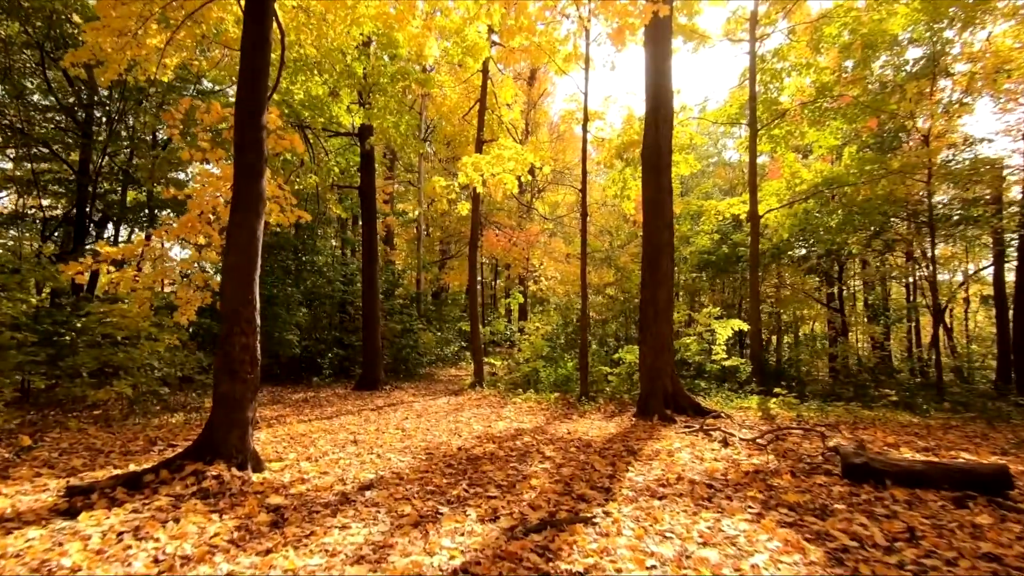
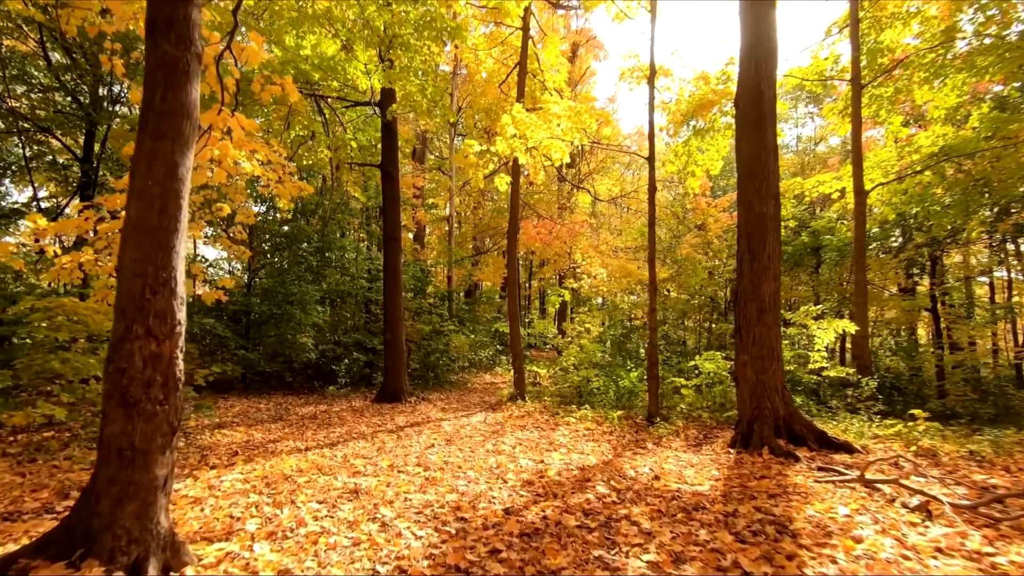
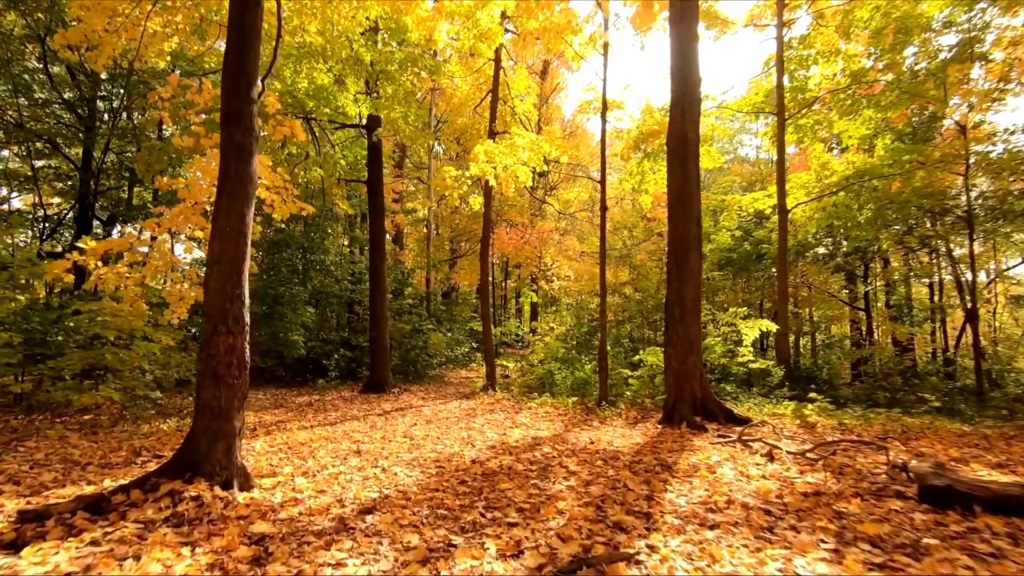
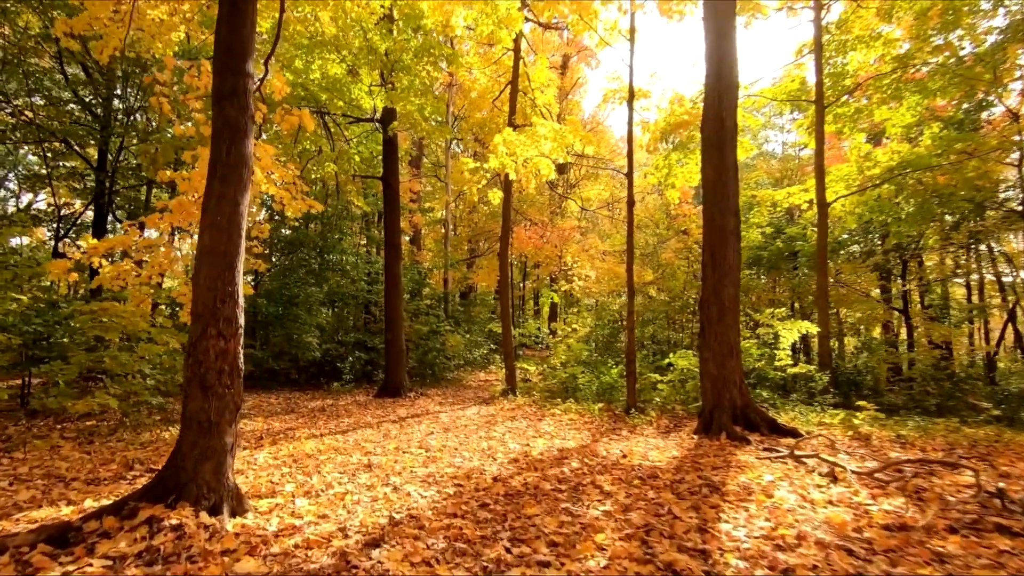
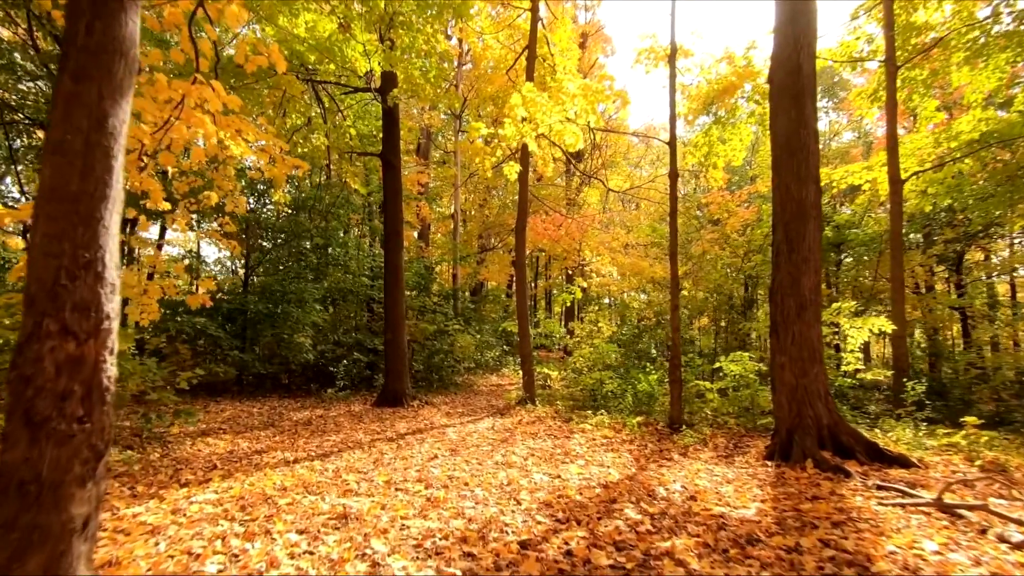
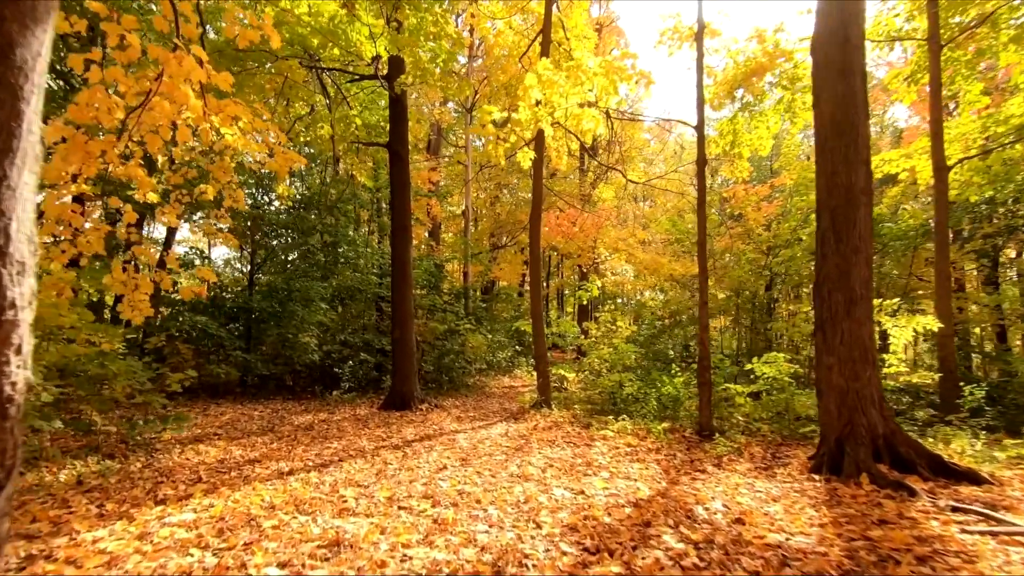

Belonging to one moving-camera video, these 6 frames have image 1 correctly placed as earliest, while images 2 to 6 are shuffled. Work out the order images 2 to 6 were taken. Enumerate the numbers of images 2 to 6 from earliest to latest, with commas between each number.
3, 4, 2, 5, 6
